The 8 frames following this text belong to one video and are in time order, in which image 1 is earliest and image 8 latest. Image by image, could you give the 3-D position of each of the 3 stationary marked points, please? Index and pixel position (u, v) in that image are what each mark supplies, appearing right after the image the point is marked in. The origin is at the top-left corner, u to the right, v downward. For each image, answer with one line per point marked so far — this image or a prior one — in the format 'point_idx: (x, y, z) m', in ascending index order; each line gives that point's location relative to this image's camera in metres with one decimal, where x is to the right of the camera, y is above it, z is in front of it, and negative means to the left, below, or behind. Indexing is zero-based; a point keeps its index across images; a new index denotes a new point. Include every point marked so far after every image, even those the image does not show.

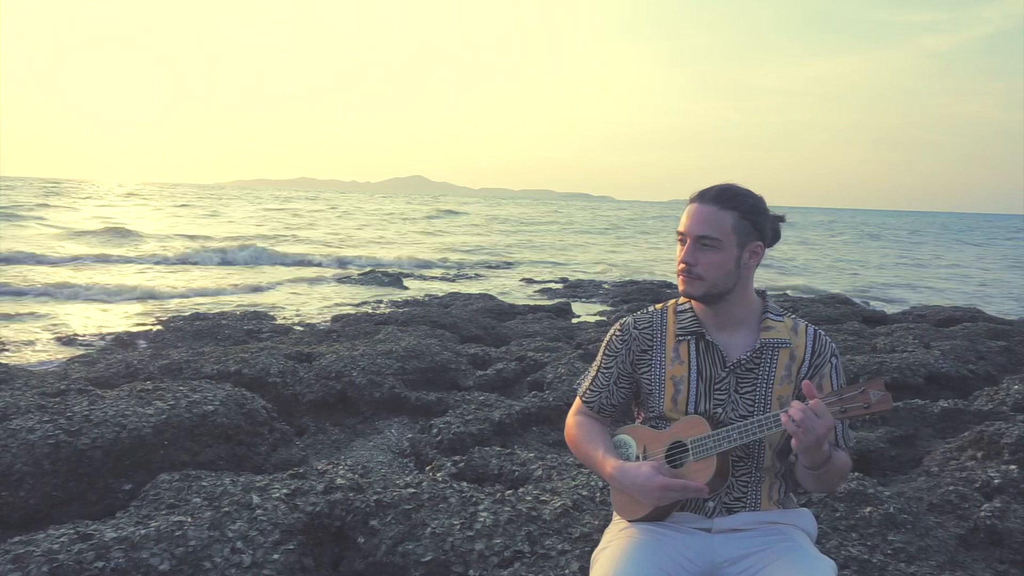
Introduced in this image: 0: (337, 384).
0: (-2.2, -1.2, +8.7) m
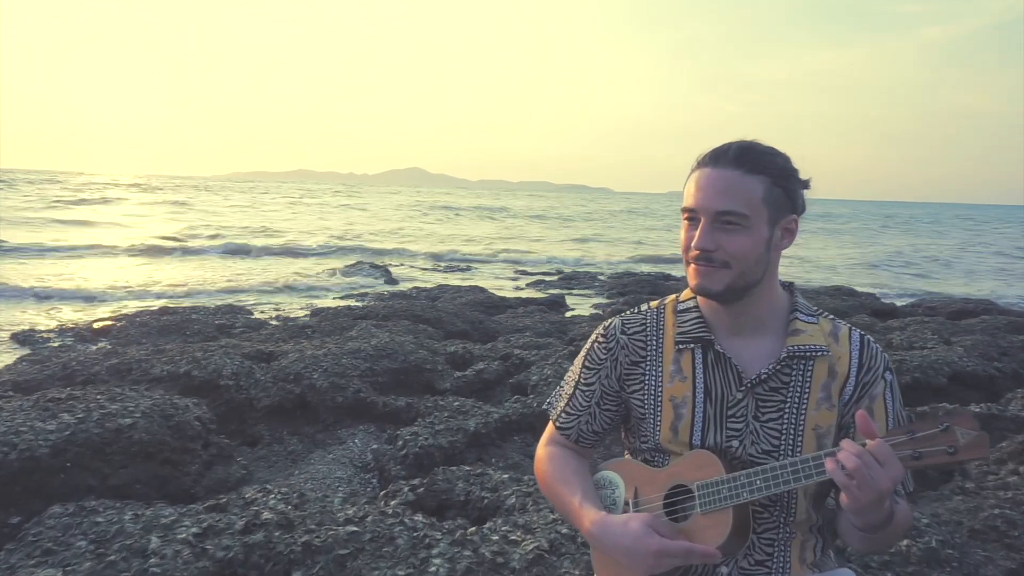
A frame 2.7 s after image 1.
0: (-2.4, -1.1, +7.7) m
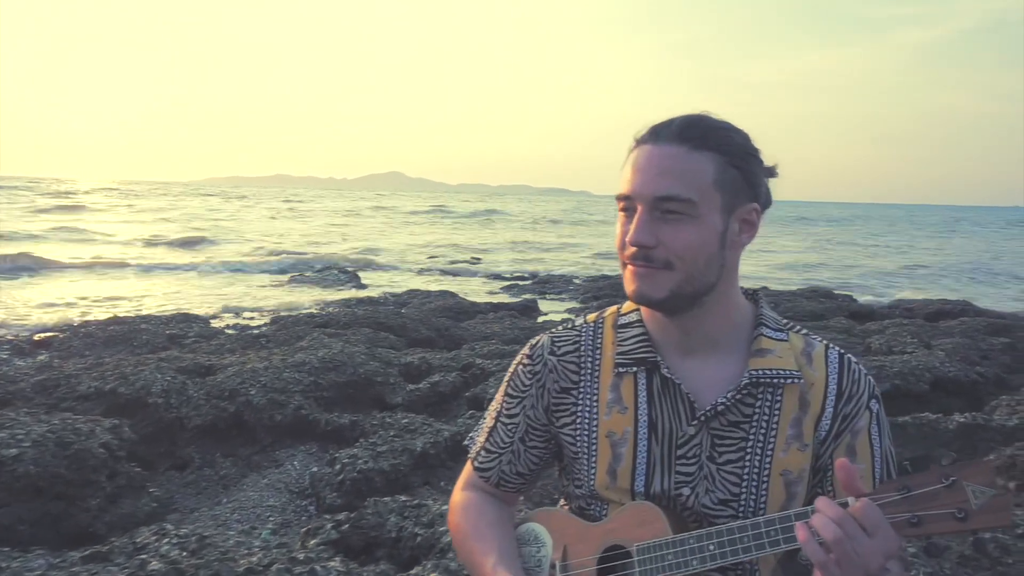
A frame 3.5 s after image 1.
0: (-2.8, -1.2, +7.1) m
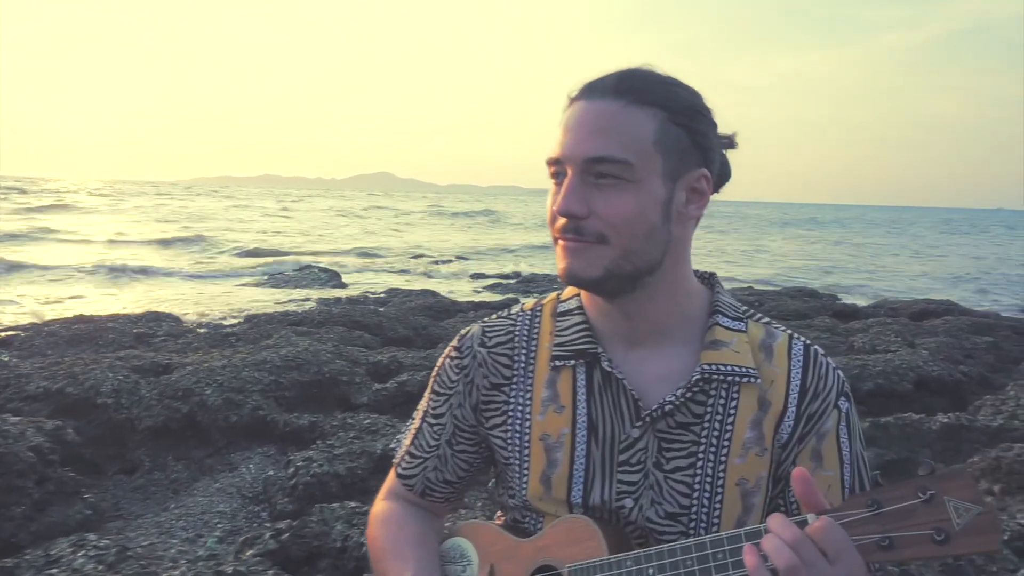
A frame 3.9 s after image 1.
0: (-3.1, -1.1, +6.7) m
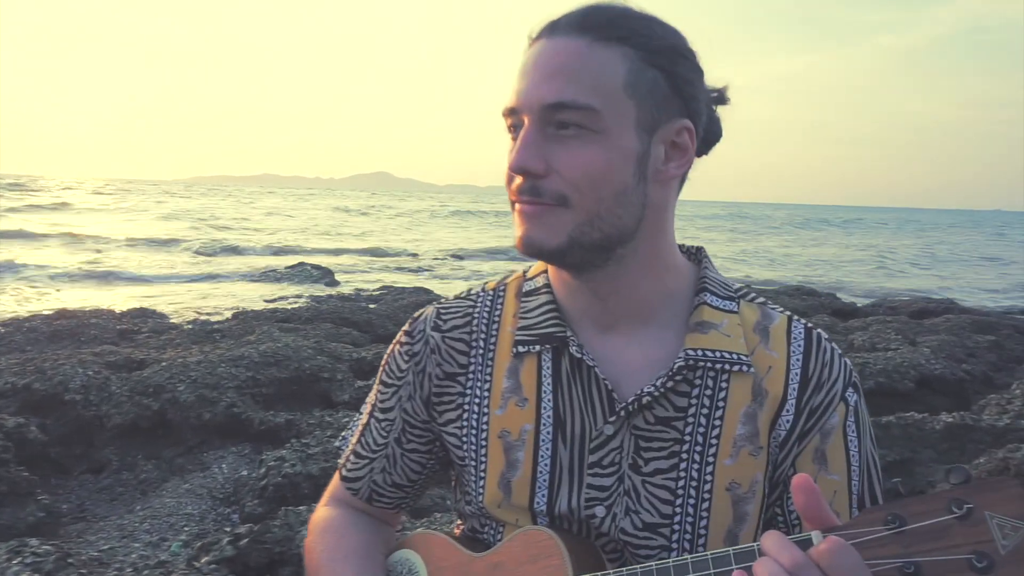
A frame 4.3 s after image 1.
0: (-3.3, -1.1, +6.4) m
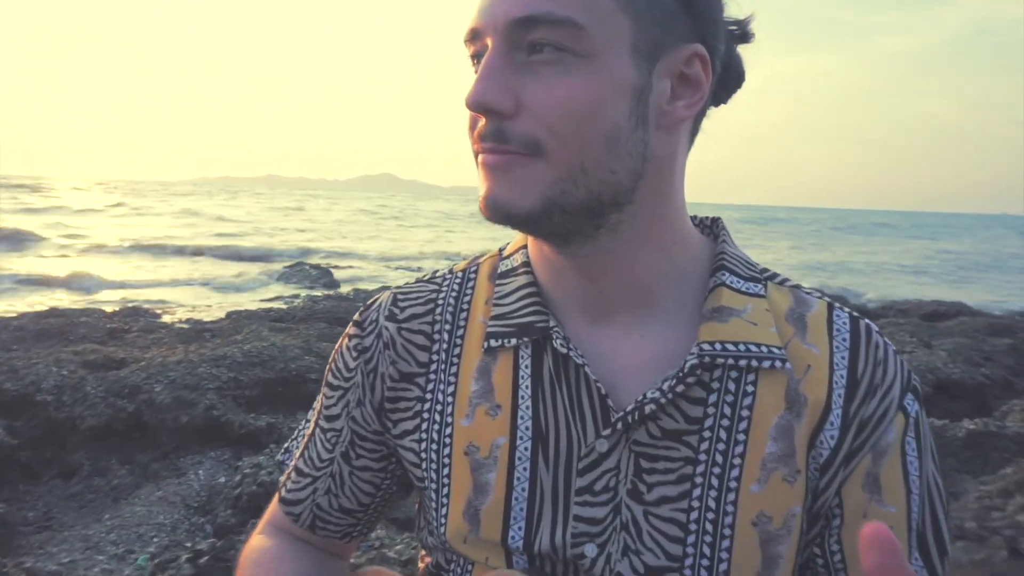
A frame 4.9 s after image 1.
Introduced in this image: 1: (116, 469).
0: (-3.3, -1.0, +6.1) m
1: (-3.2, -1.5, +5.8) m
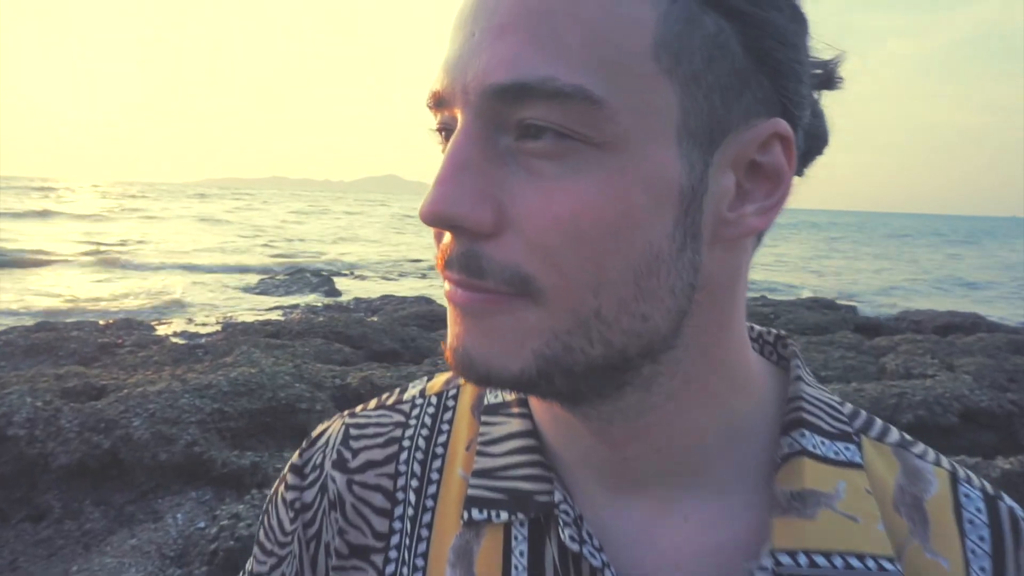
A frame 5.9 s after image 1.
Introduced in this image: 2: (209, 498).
0: (-3.3, -1.2, +5.7) m
1: (-3.2, -1.7, +5.4) m
2: (-2.3, -1.6, +5.4) m
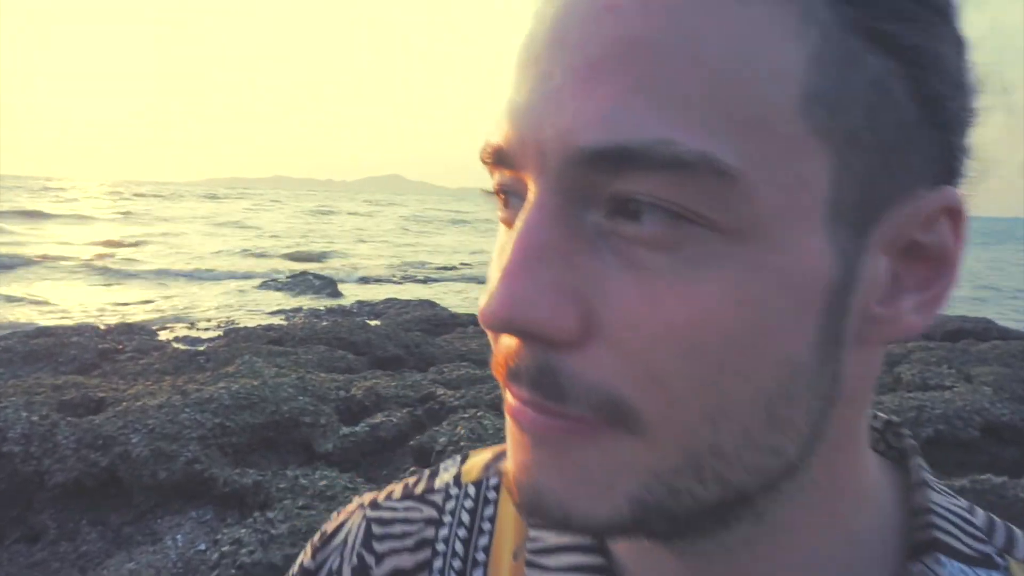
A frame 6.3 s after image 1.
0: (-3.2, -1.3, +5.5) m
1: (-3.1, -1.8, +5.2) m
2: (-2.3, -1.7, +5.3) m
